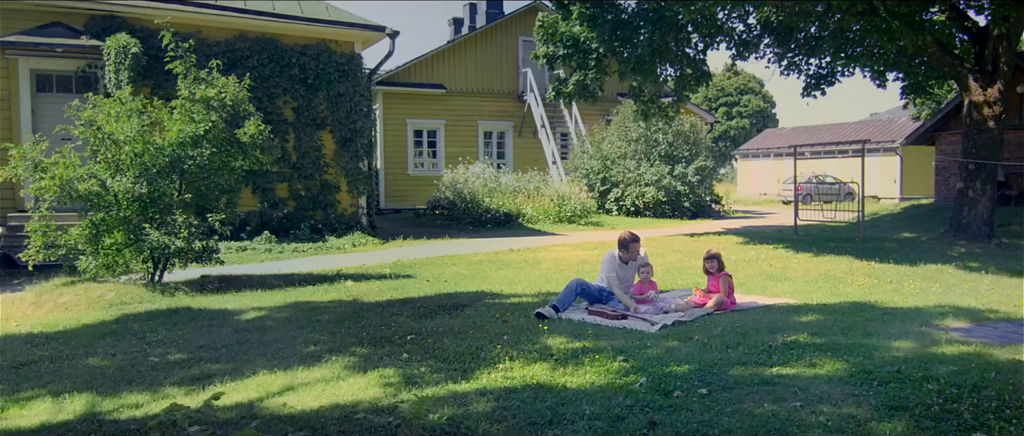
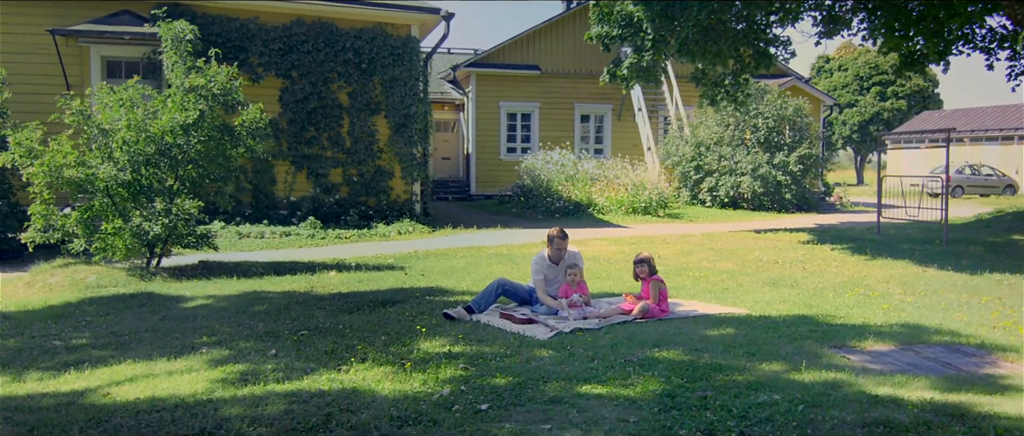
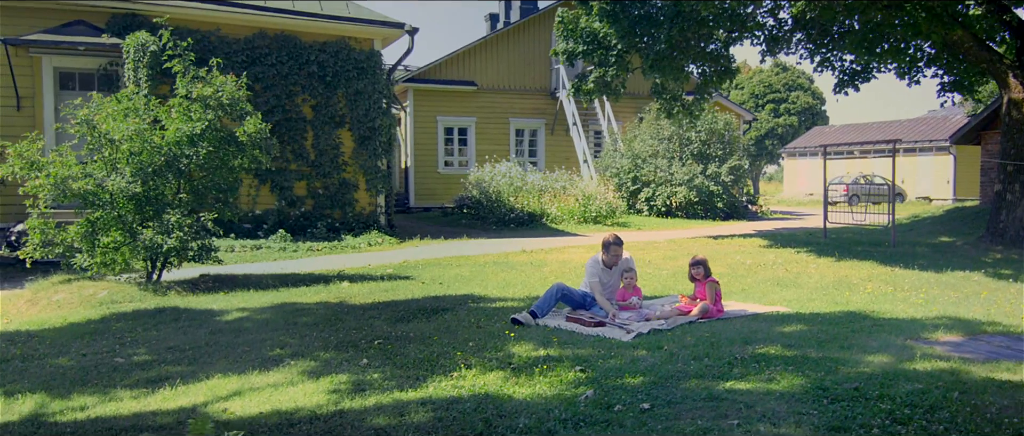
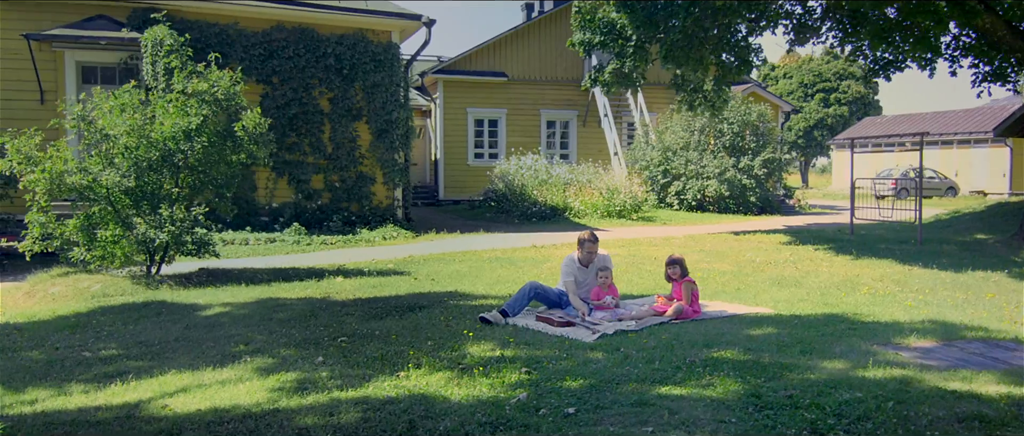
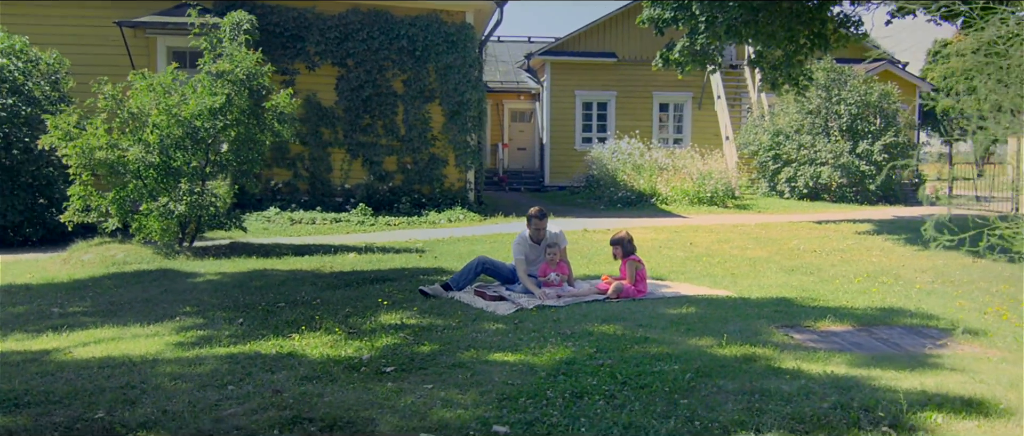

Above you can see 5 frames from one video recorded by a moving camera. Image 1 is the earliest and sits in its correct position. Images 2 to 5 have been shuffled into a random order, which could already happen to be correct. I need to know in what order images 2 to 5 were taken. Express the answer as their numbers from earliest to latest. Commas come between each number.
3, 4, 2, 5
